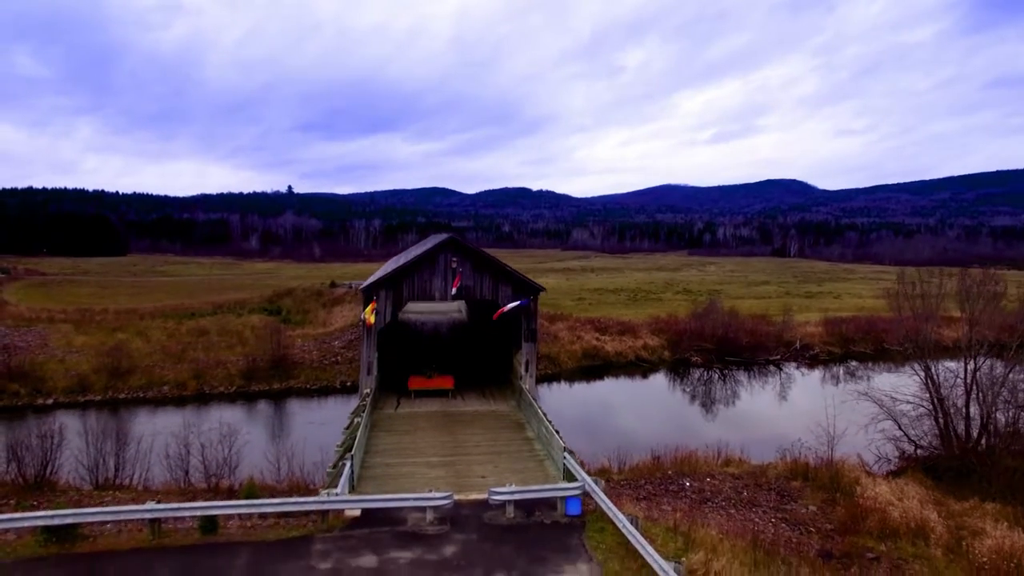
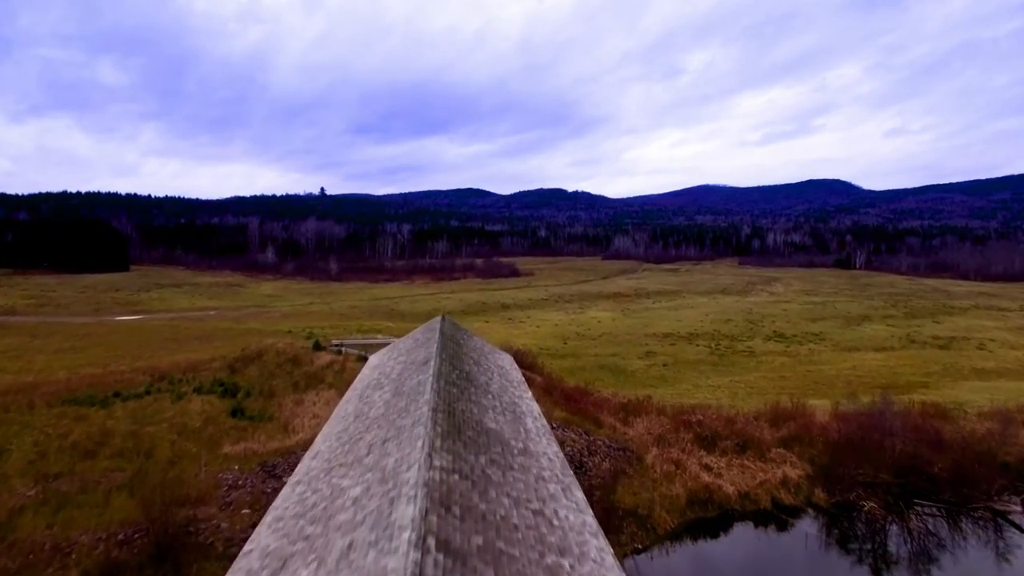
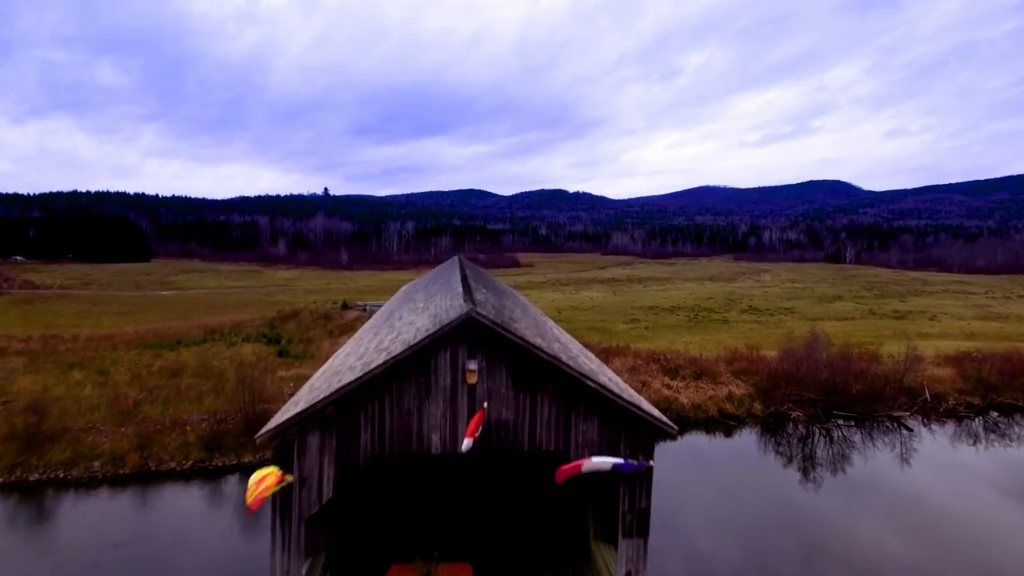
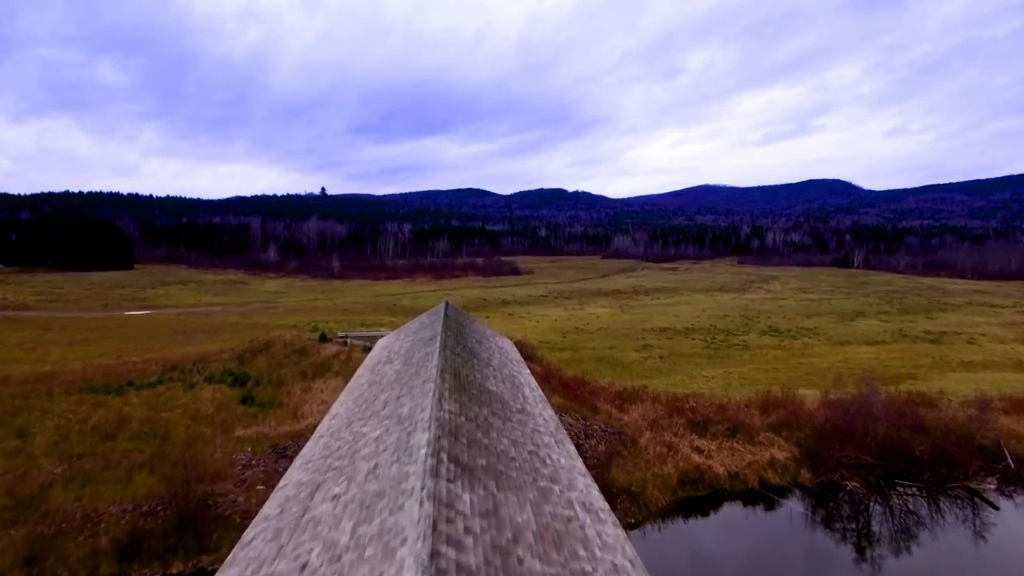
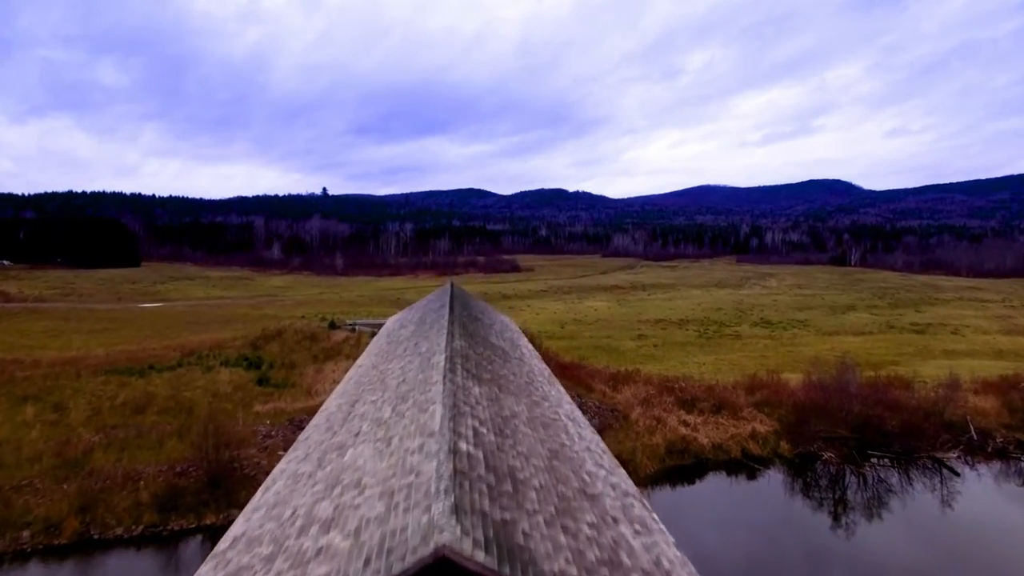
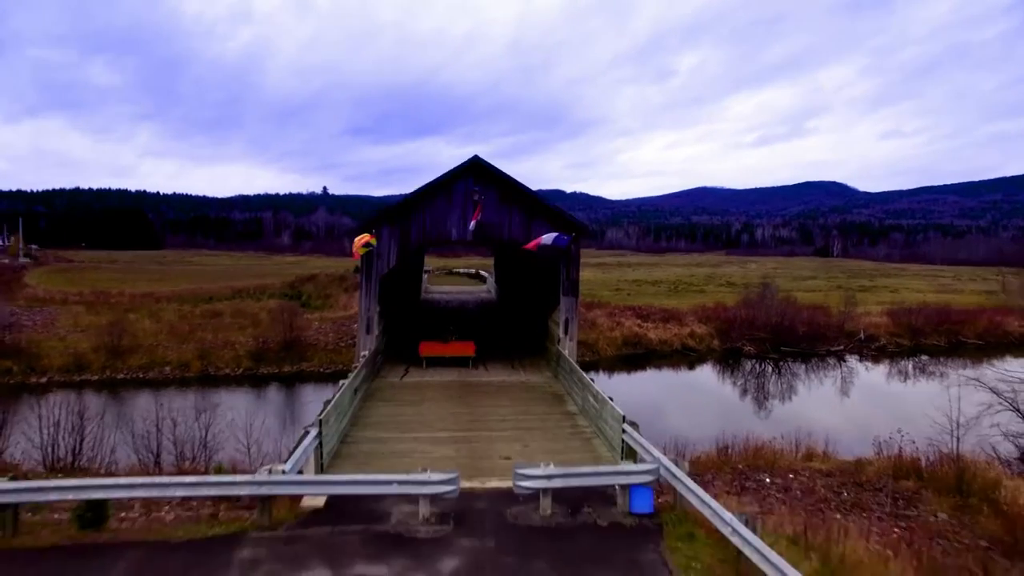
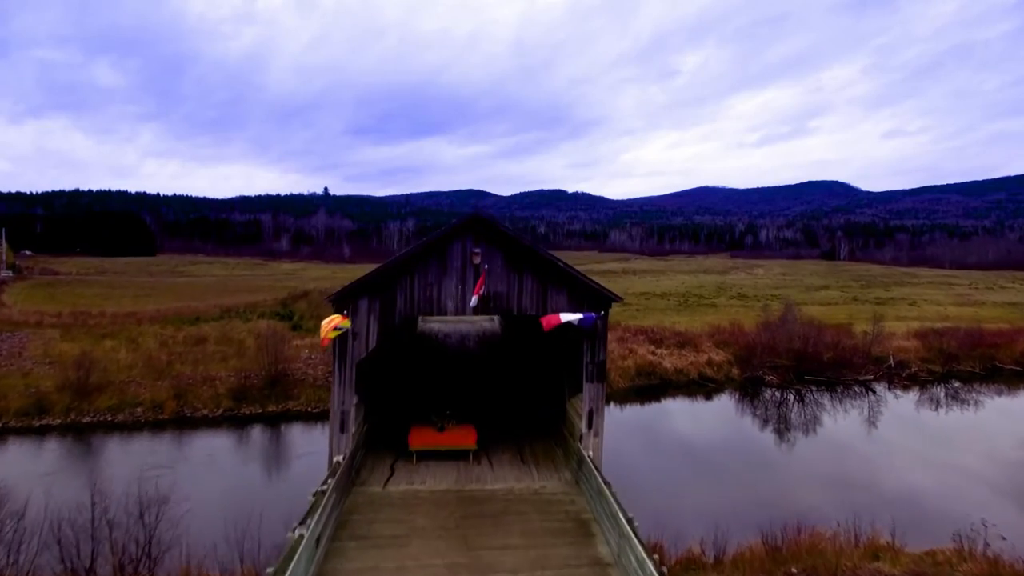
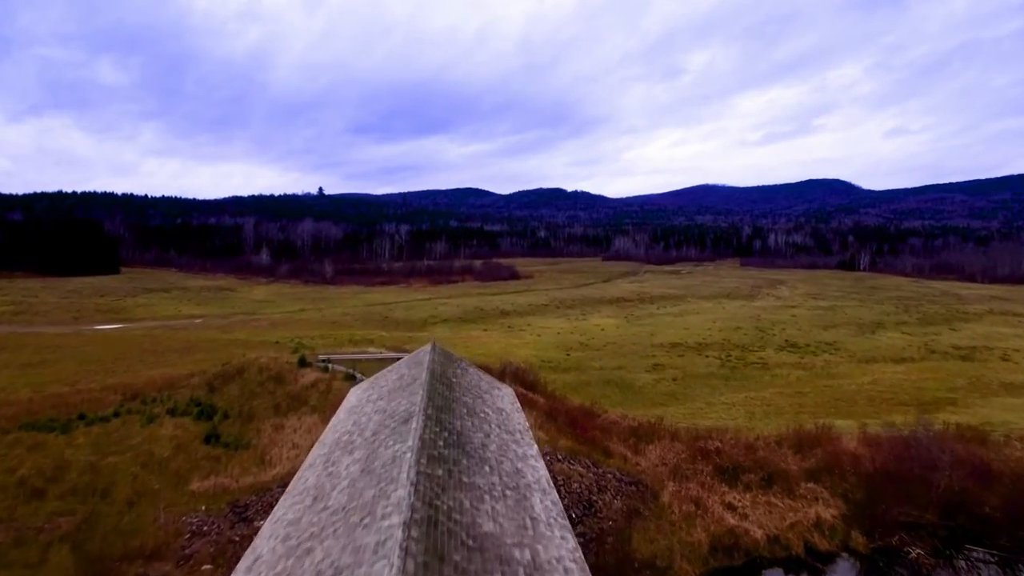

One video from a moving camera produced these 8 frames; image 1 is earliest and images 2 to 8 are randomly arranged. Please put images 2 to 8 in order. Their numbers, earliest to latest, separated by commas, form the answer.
6, 7, 3, 5, 4, 2, 8
